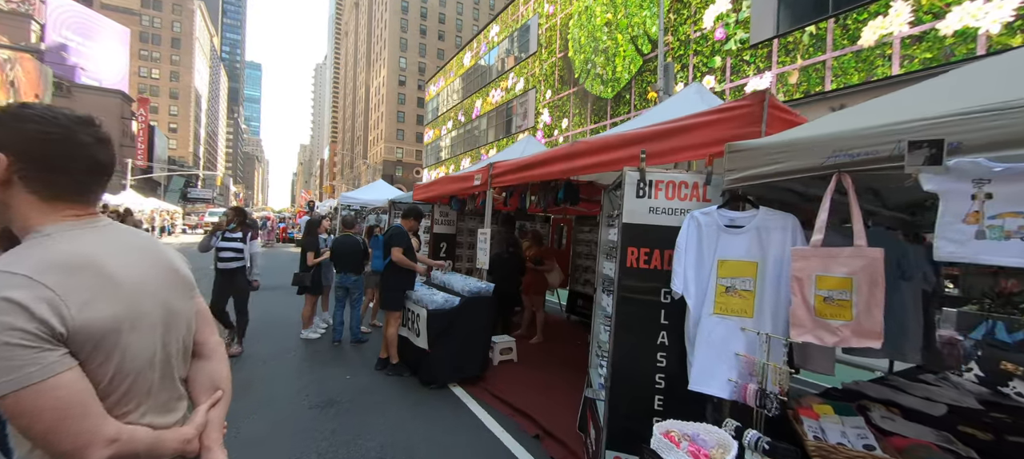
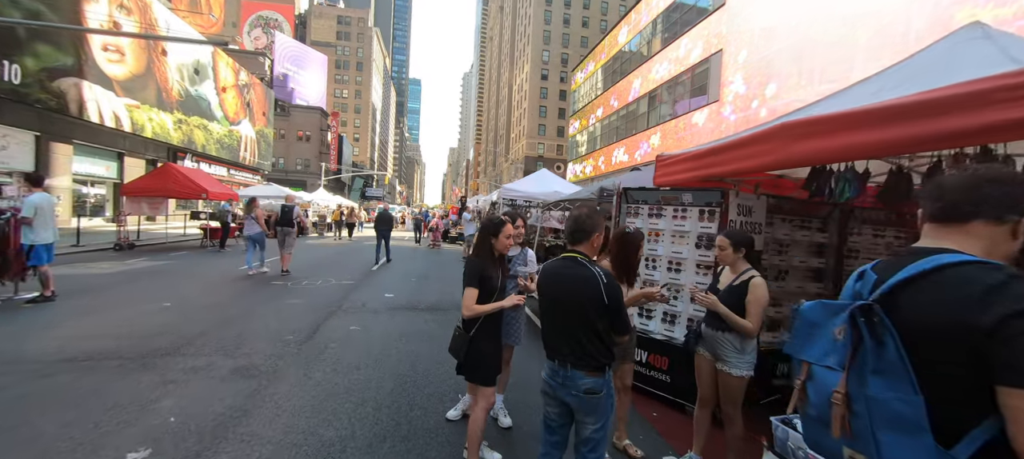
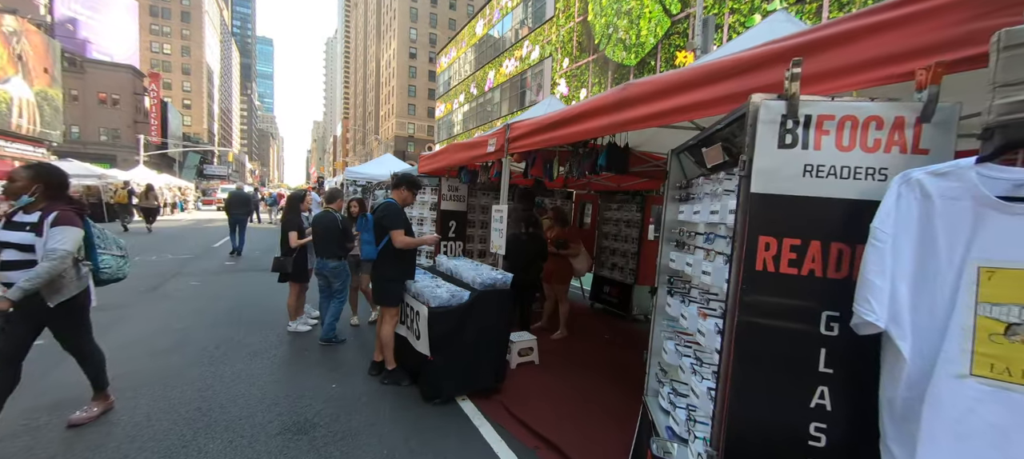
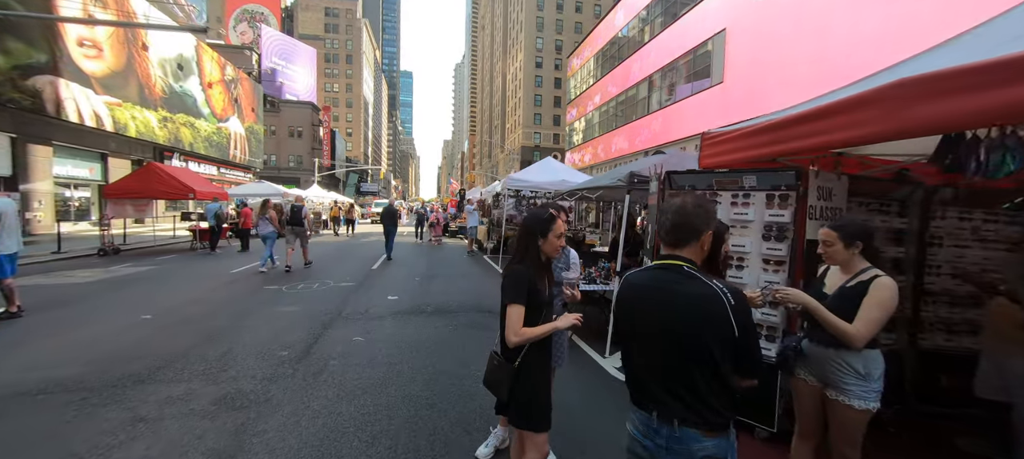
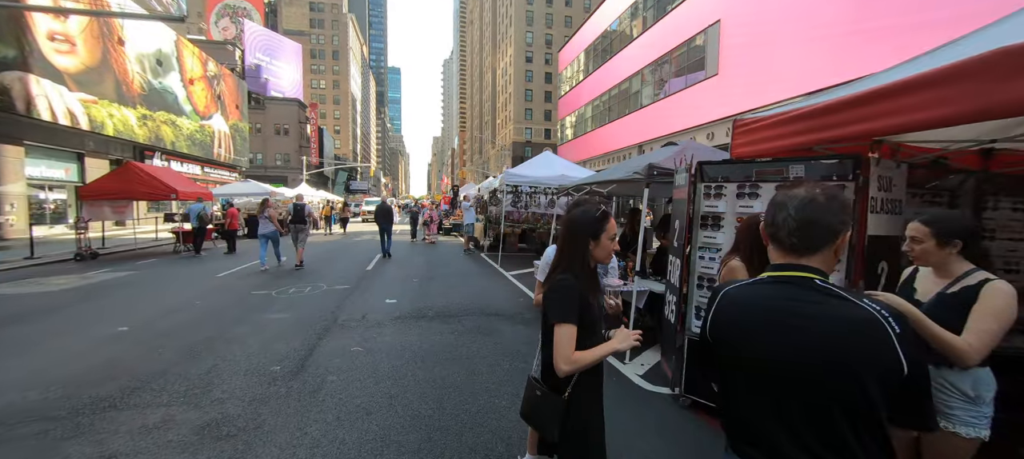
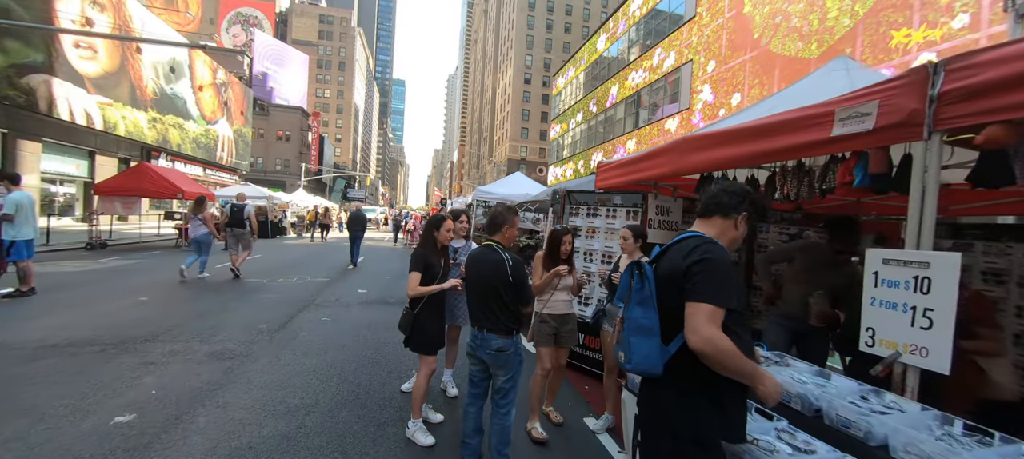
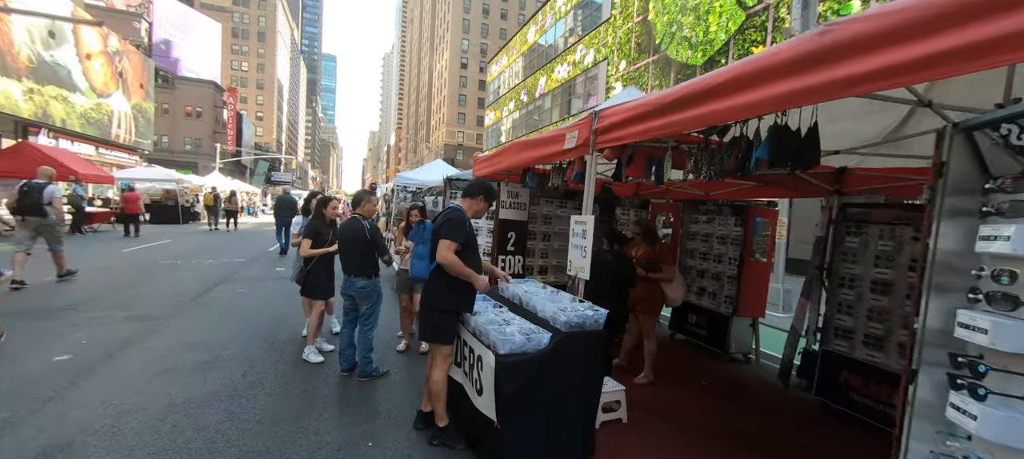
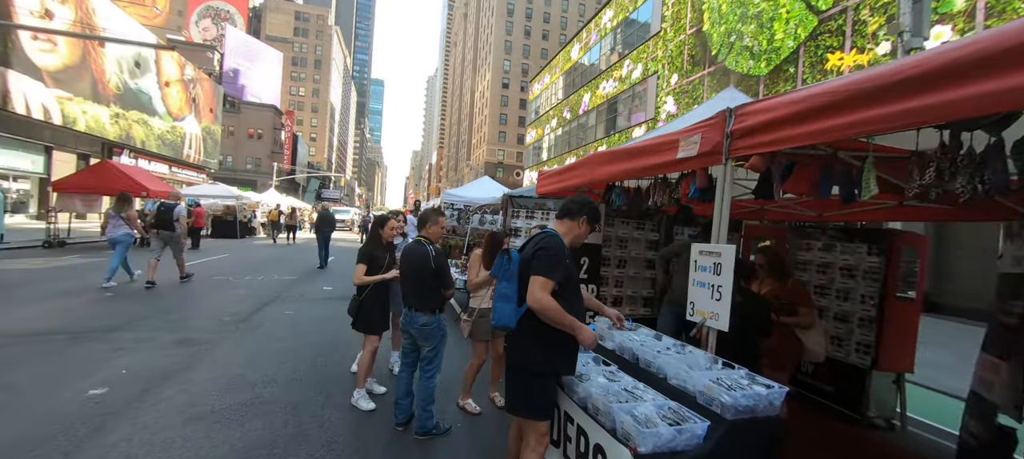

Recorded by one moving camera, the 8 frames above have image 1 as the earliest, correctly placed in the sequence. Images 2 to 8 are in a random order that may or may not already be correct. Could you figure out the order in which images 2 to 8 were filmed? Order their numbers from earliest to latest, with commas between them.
3, 7, 8, 6, 2, 4, 5
